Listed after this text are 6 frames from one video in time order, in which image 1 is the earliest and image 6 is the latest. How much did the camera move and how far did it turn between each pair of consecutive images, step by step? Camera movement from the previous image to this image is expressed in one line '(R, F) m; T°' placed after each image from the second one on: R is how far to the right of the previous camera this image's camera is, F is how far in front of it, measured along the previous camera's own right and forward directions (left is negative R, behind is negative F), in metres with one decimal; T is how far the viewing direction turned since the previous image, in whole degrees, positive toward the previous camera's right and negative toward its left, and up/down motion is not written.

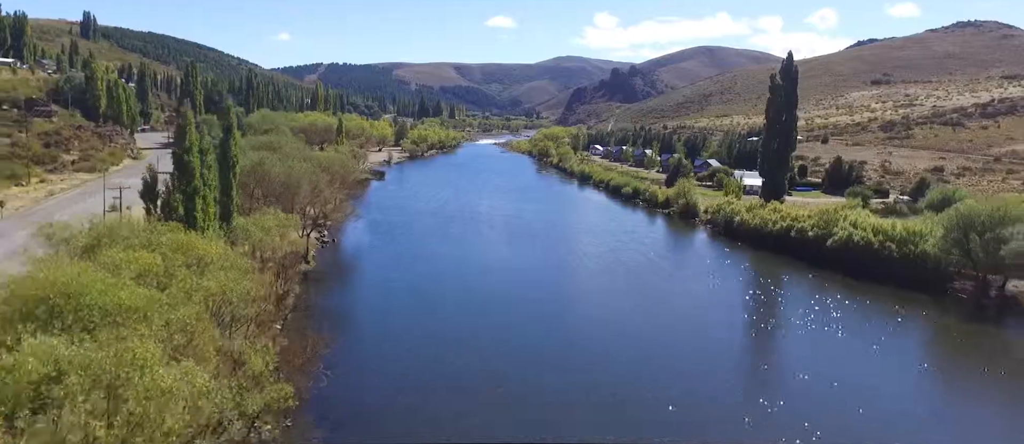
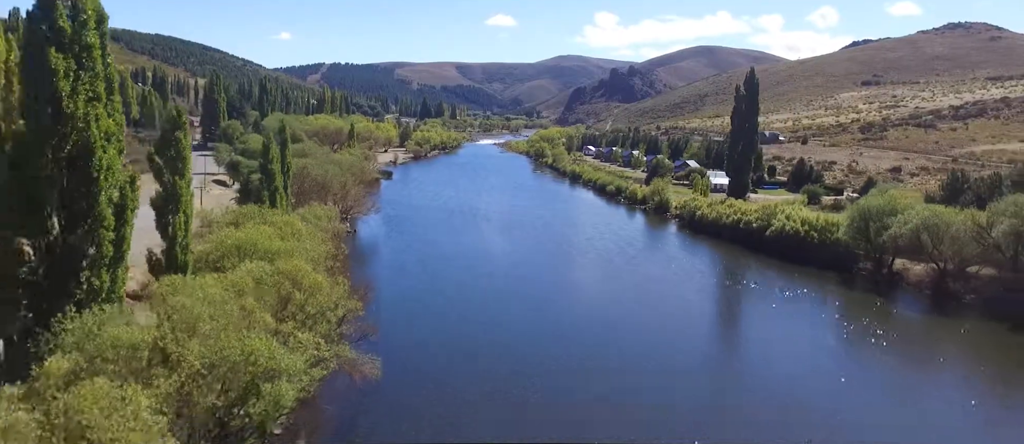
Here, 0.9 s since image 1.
(+0.6, -7.0) m; 0°
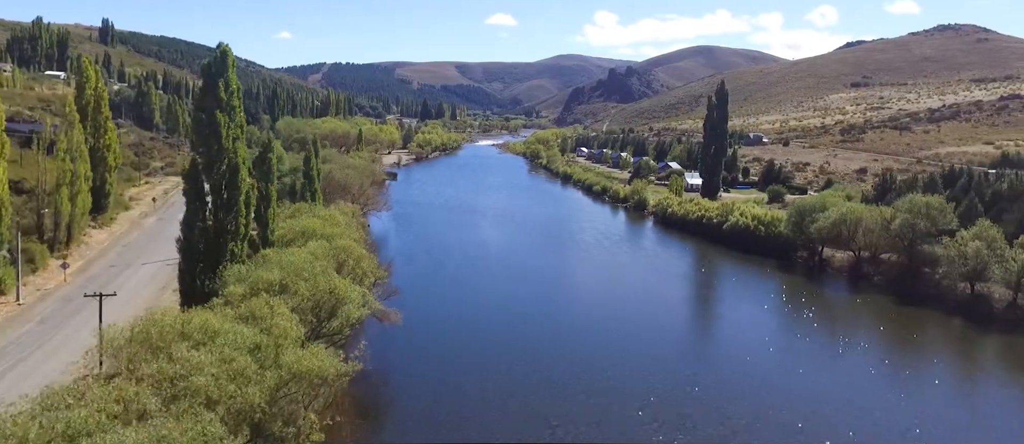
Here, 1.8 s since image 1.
(+0.6, -6.6) m; 0°
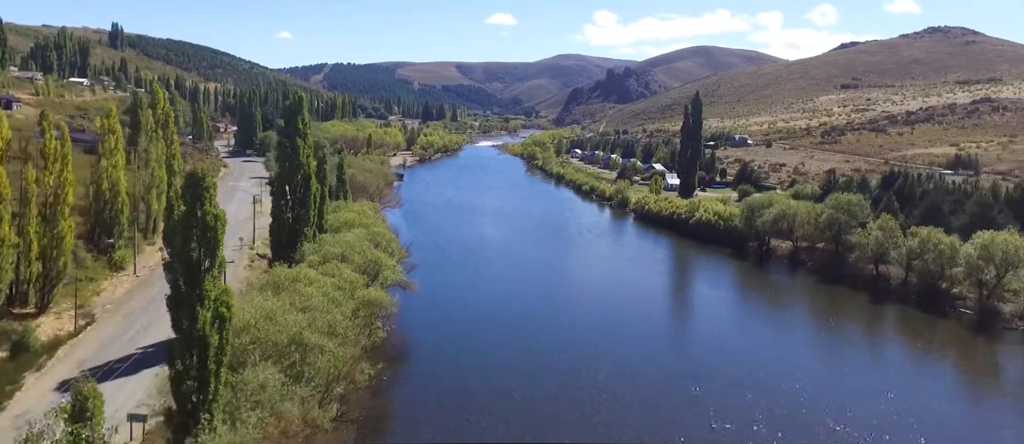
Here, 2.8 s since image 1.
(+0.5, -7.4) m; 0°
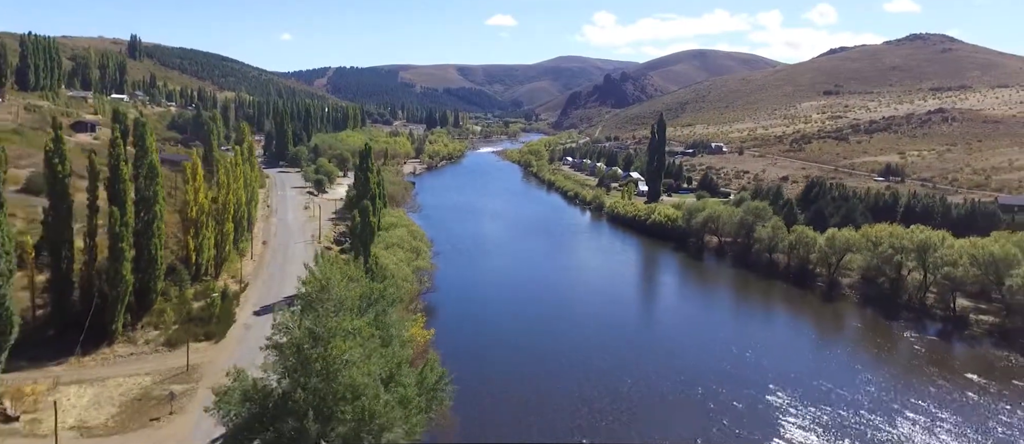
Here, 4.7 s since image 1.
(+0.7, -14.5) m; 0°
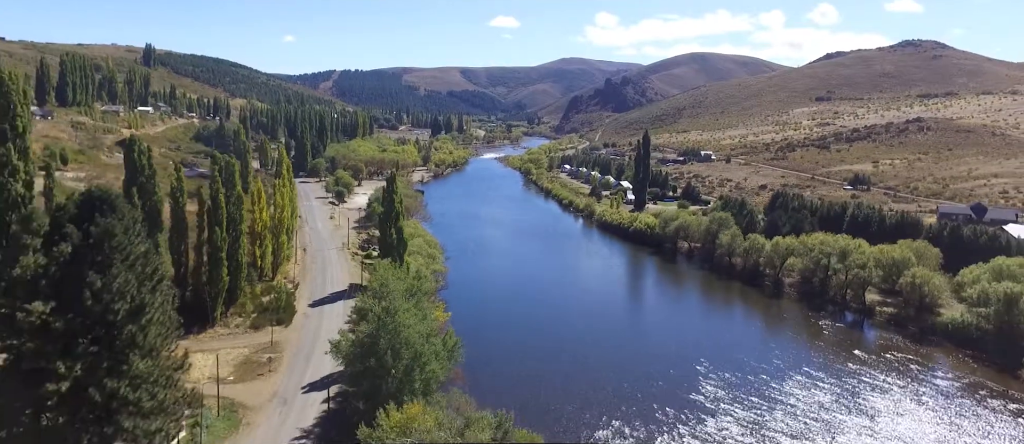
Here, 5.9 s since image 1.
(+0.5, -9.4) m; 0°
